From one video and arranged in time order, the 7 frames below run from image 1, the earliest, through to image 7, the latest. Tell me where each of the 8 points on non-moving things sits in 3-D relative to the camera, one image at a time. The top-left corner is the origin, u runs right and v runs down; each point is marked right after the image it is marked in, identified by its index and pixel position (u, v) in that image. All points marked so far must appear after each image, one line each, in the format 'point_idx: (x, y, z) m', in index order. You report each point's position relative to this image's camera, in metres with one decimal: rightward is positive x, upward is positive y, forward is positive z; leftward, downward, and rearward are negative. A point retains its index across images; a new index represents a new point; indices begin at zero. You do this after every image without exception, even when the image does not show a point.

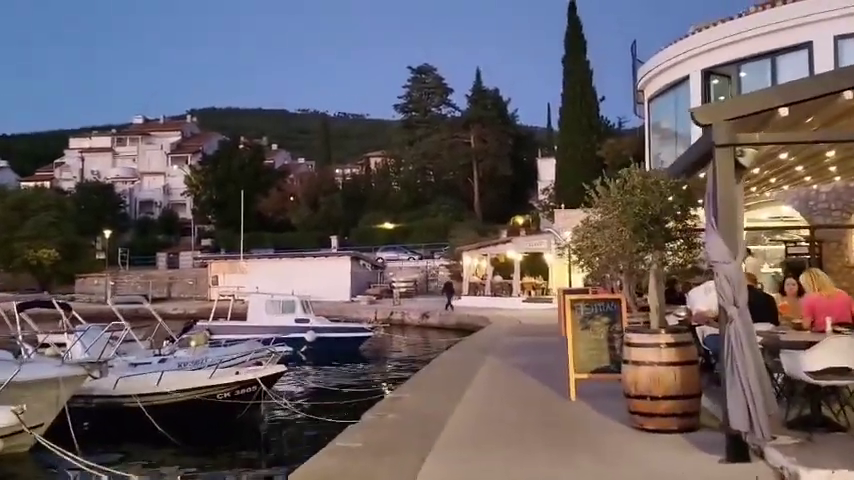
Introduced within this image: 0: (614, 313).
0: (+2.2, -0.9, +9.5) m
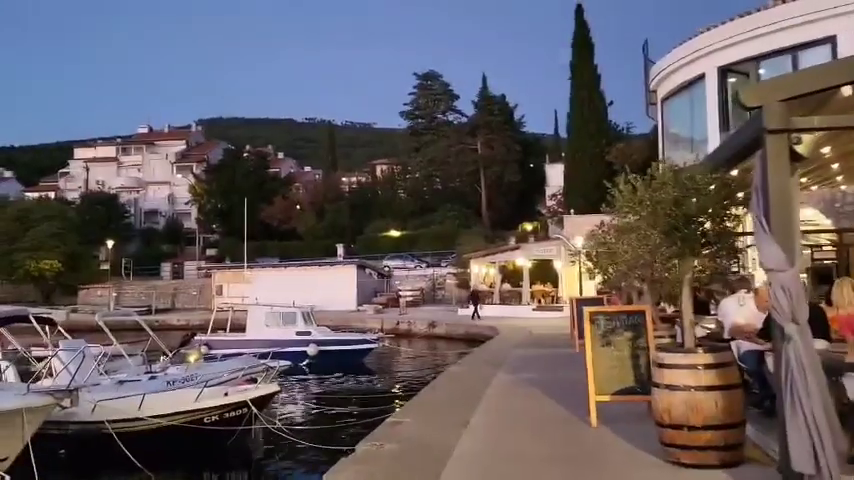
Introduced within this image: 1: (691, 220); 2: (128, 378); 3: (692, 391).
0: (+2.2, -0.9, +8.5) m
1: (+2.3, +0.2, +6.8) m
2: (-6.1, -2.8, +16.6) m
3: (+2.0, -1.2, +6.2) m
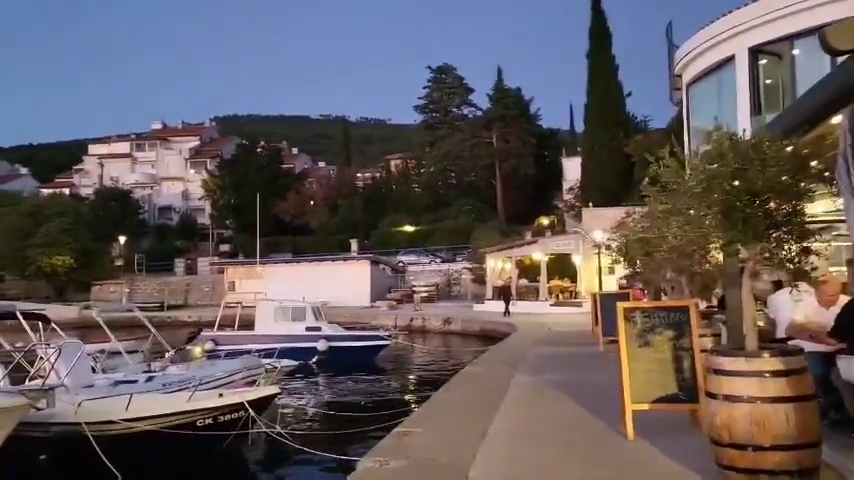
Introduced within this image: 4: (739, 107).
0: (+2.3, -0.8, +7.4) m
1: (+2.4, +0.3, +5.8) m
2: (-5.8, -2.7, +15.7) m
3: (+2.1, -1.0, +5.1) m
4: (+7.5, +3.2, +19.3) m
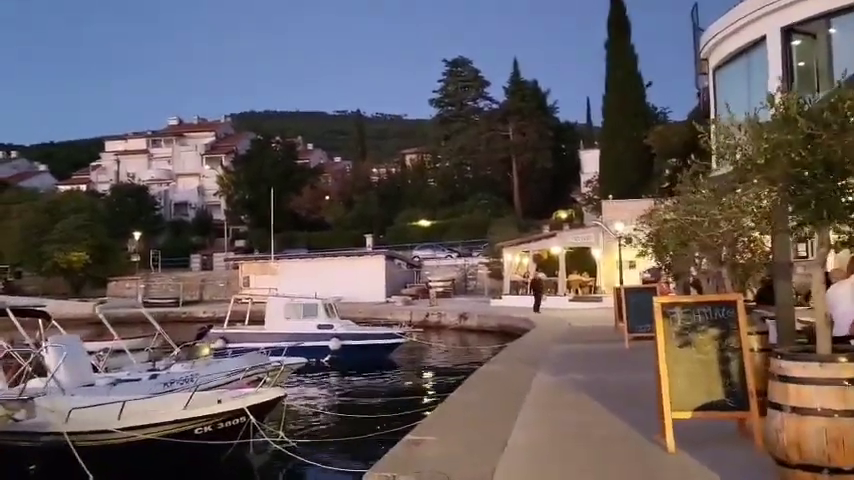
0: (+2.4, -0.7, +6.6) m
1: (+2.4, +0.4, +4.9) m
2: (-5.6, -2.5, +15.0) m
3: (+2.2, -0.9, +4.3) m
4: (+7.8, +3.4, +18.3) m
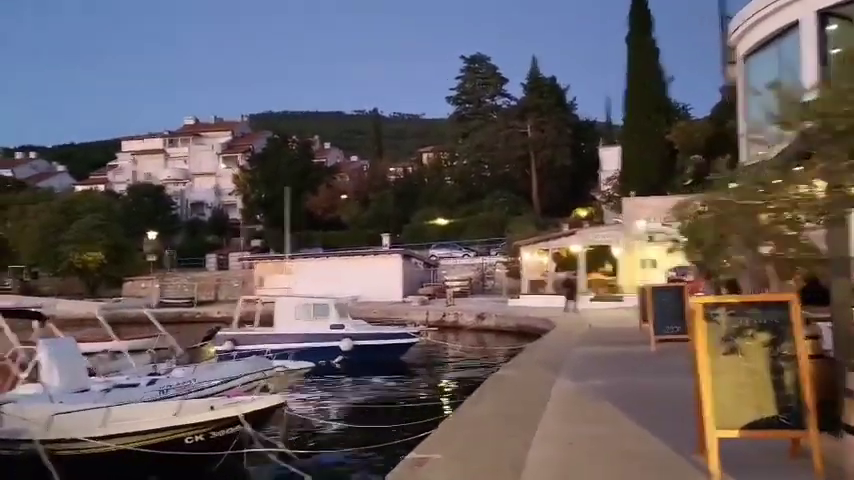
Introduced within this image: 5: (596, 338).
0: (+2.5, -0.6, +5.7) m
1: (+2.4, +0.5, +4.0) m
2: (-5.3, -2.5, +14.3) m
3: (+2.1, -0.9, +3.4) m
4: (+8.1, +3.5, +17.3) m
5: (+3.9, -2.2, +18.7) m
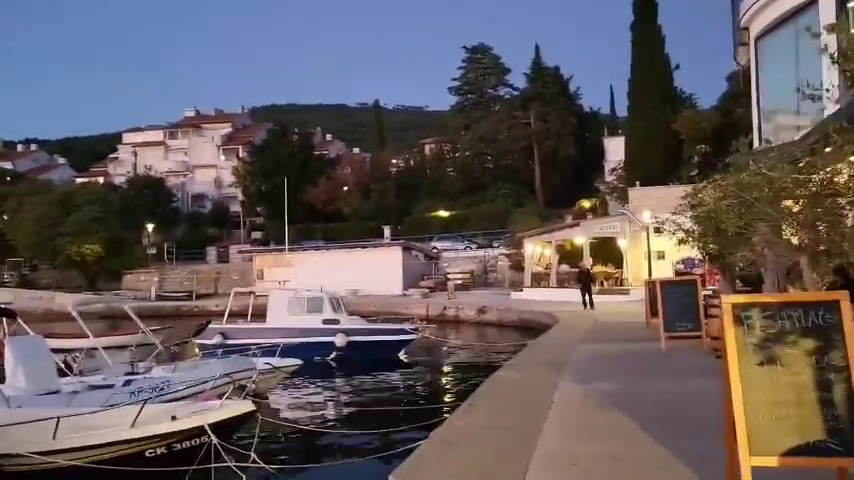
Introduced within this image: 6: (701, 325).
0: (+2.3, -0.5, +4.7) m
1: (+2.3, +0.5, +3.0) m
2: (-5.4, -2.3, +13.4) m
3: (+2.0, -0.8, +2.5) m
4: (+8.0, +3.7, +16.3) m
5: (+3.9, -2.0, +17.7) m
6: (+4.6, -1.4, +13.6) m
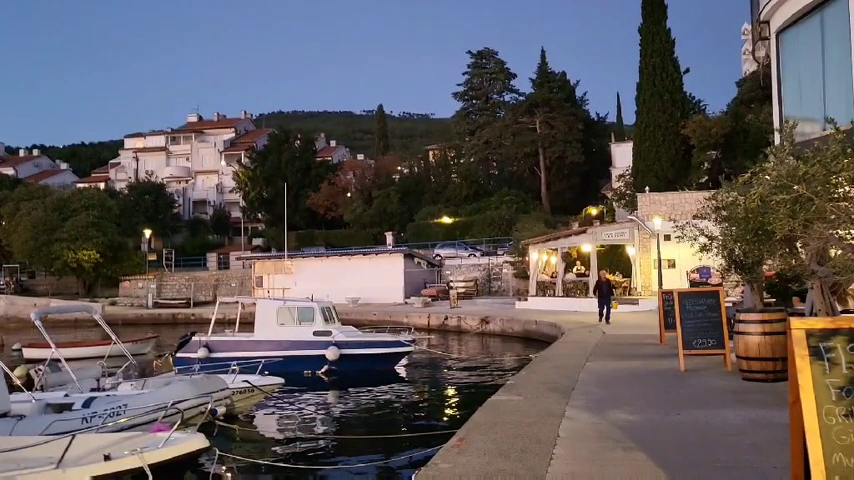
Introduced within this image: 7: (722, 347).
0: (+2.2, -0.6, +3.4) m
1: (+2.1, +0.5, +1.7) m
2: (-5.5, -2.4, +12.1) m
3: (+1.8, -0.8, +1.1) m
4: (+7.9, +3.5, +14.9) m
5: (+3.8, -2.2, +16.4) m
6: (+4.5, -1.6, +12.2) m
7: (+4.5, -1.6, +12.3) m
